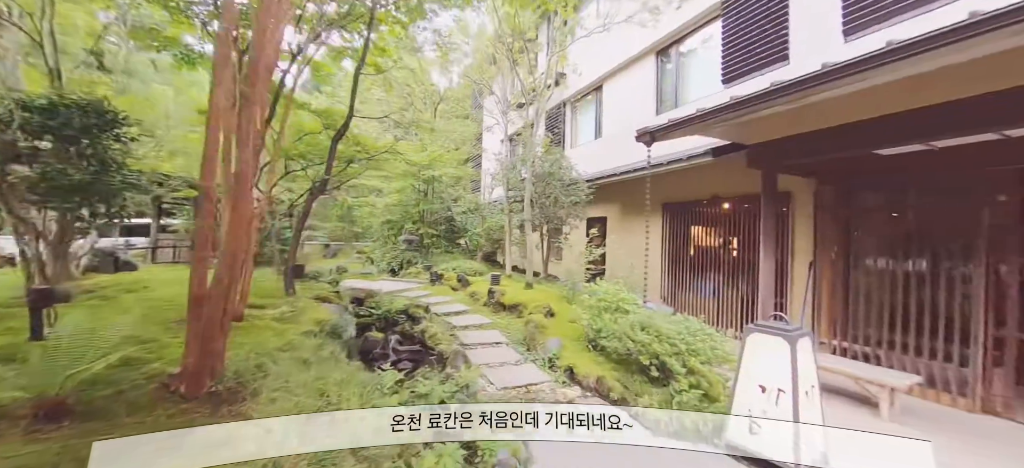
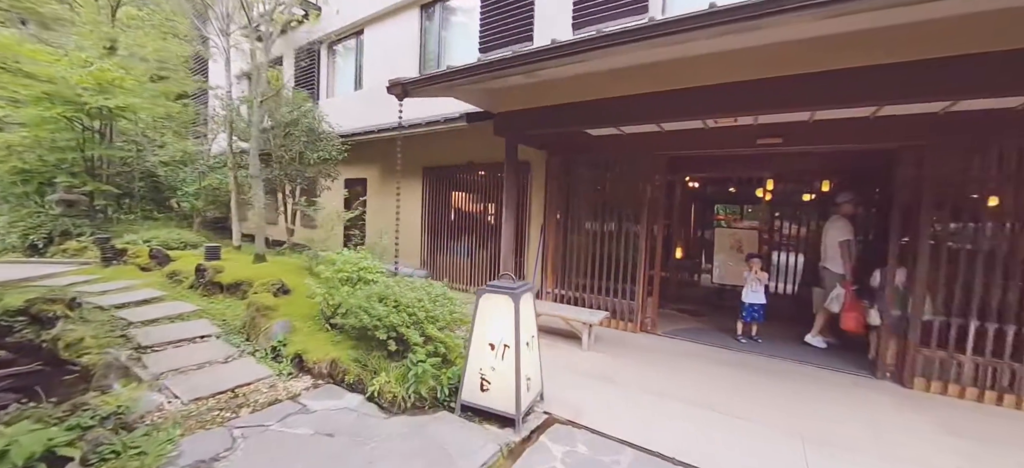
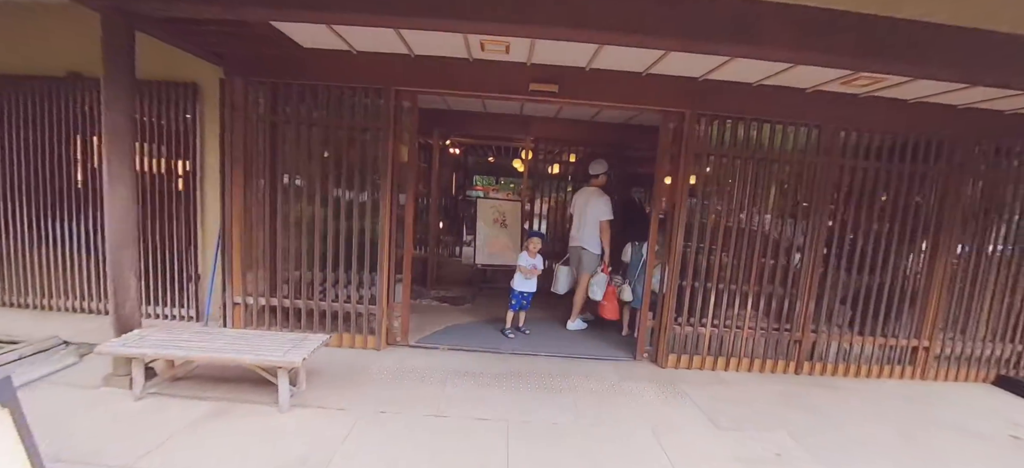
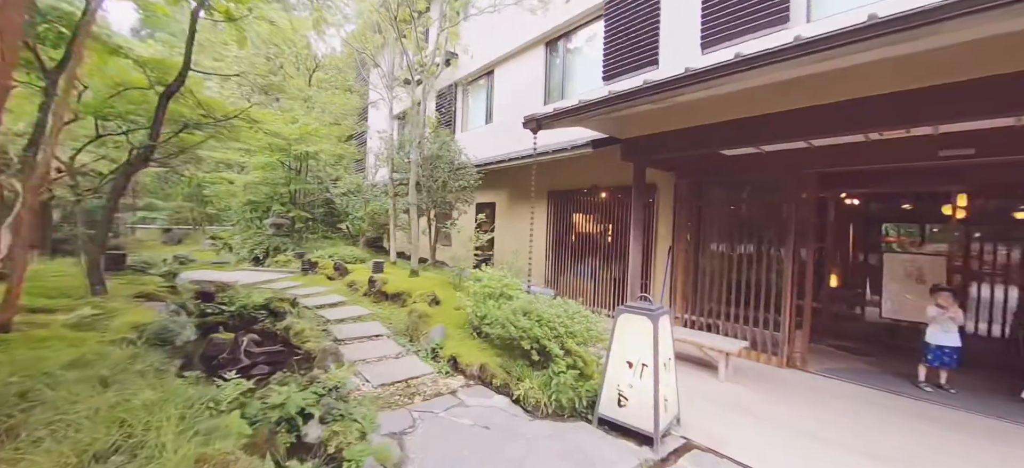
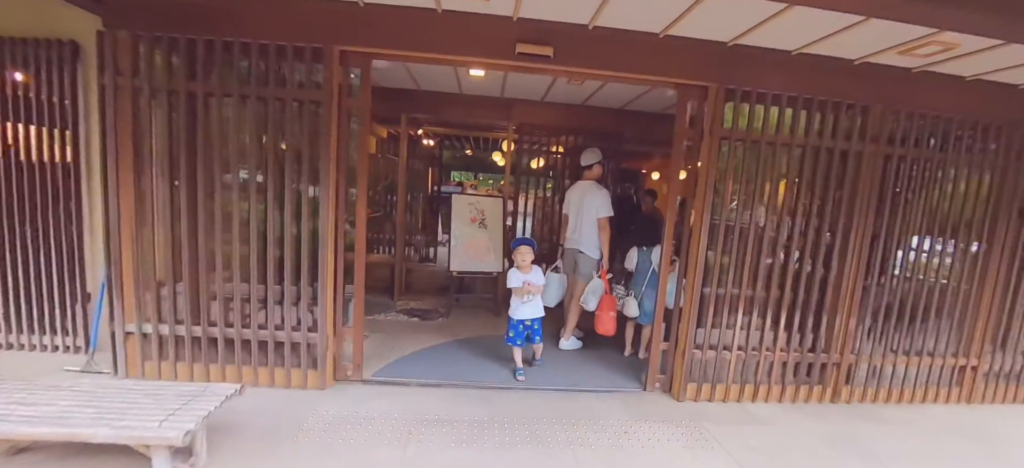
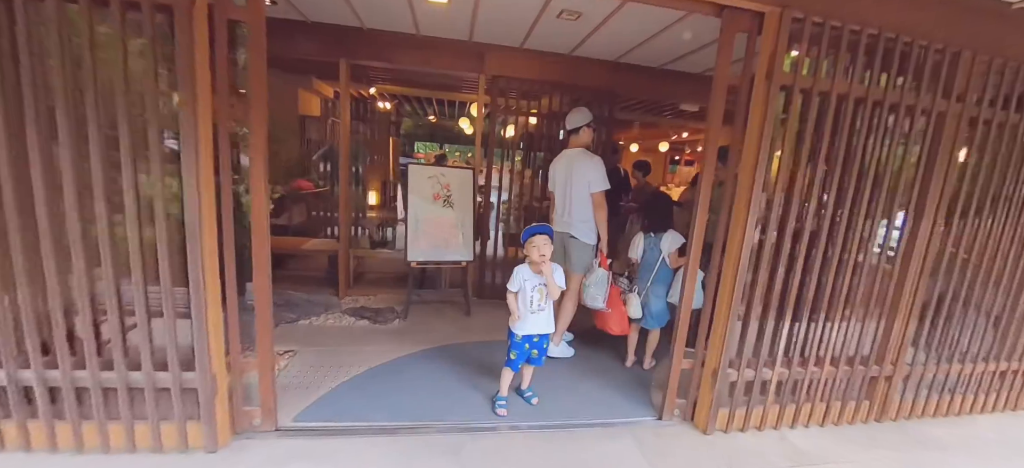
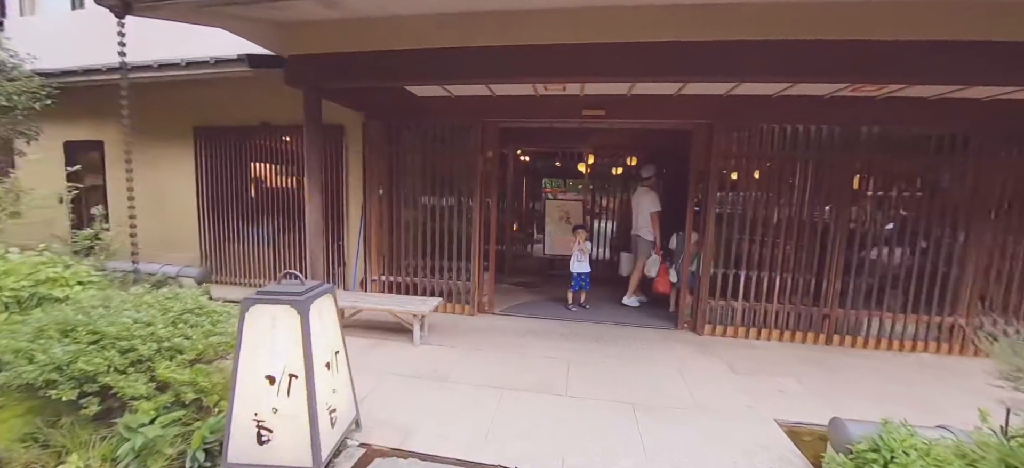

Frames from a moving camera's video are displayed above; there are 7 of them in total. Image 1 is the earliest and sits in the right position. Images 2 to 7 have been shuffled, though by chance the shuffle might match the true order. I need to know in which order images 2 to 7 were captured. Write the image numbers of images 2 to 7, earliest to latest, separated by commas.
4, 2, 7, 3, 5, 6
